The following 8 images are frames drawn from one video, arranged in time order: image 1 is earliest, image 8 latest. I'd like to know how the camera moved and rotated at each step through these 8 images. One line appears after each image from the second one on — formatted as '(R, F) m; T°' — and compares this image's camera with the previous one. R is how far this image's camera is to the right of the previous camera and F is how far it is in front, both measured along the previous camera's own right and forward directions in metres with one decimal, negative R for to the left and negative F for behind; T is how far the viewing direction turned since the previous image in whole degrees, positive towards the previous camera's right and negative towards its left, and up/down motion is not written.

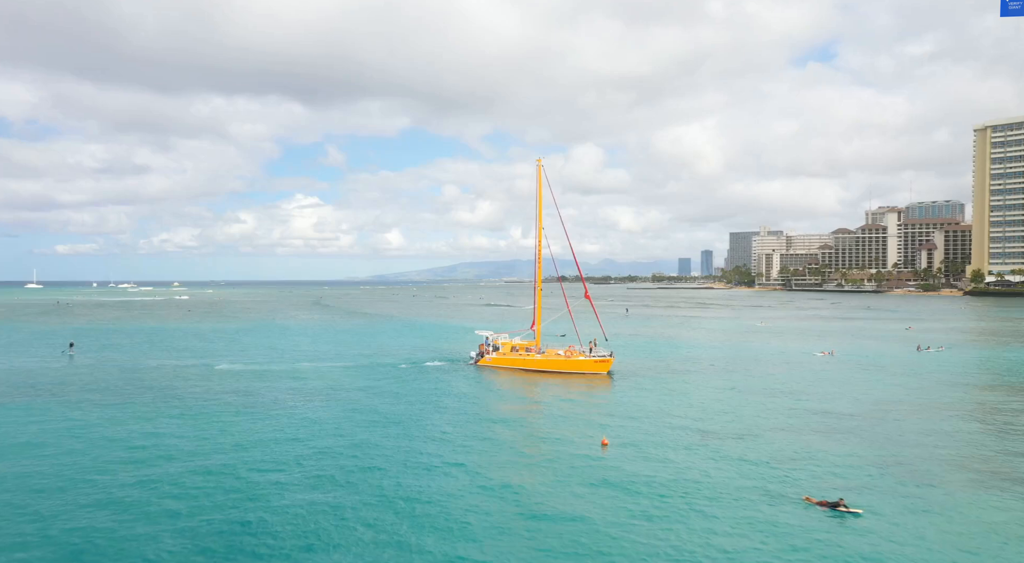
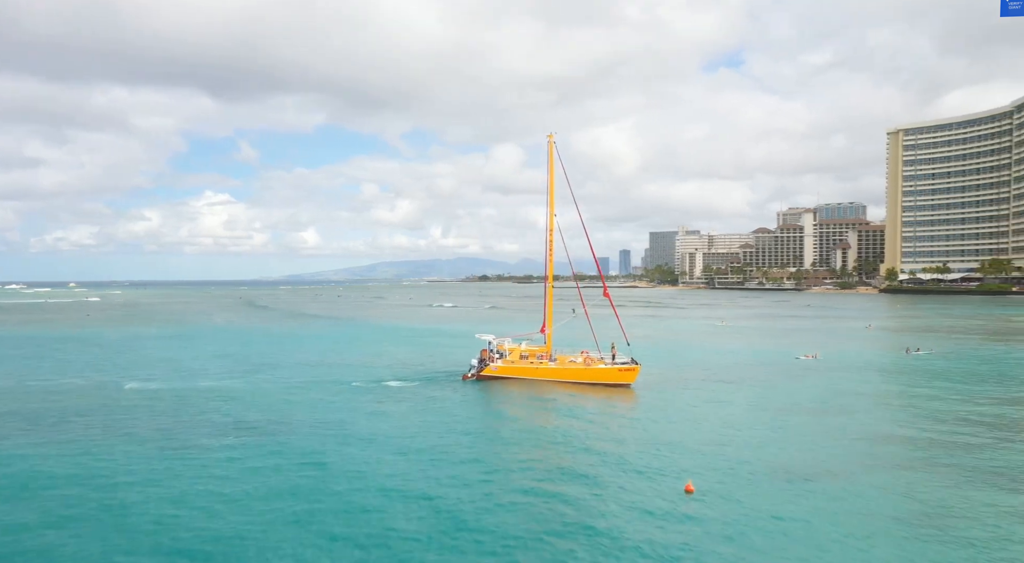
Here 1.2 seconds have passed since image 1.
(-3.0, +5.3) m; +6°
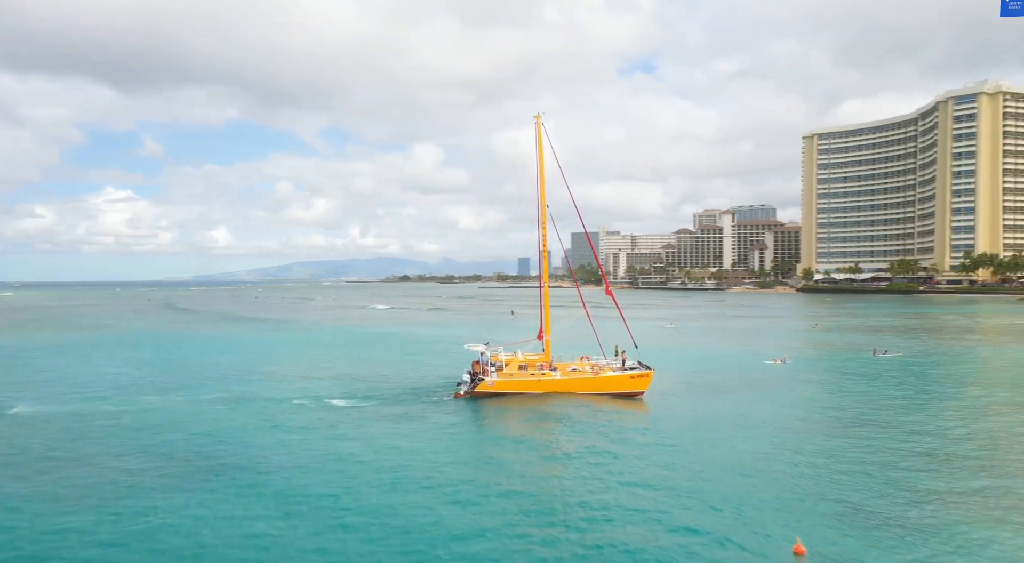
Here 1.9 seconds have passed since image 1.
(-2.5, +3.4) m; +6°
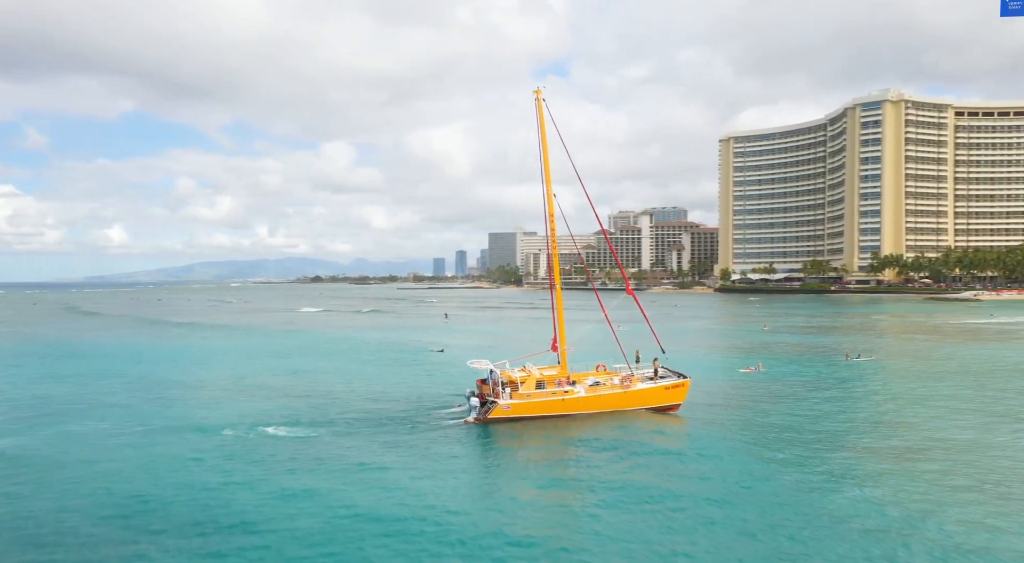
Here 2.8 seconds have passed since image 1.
(-2.8, +3.7) m; +7°
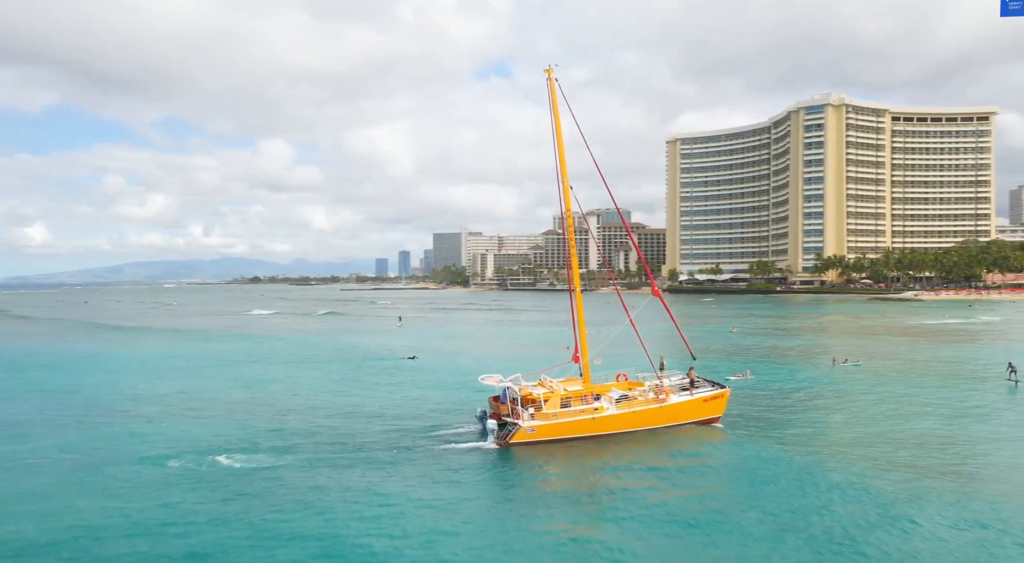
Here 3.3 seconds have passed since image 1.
(-1.9, +2.7) m; +5°
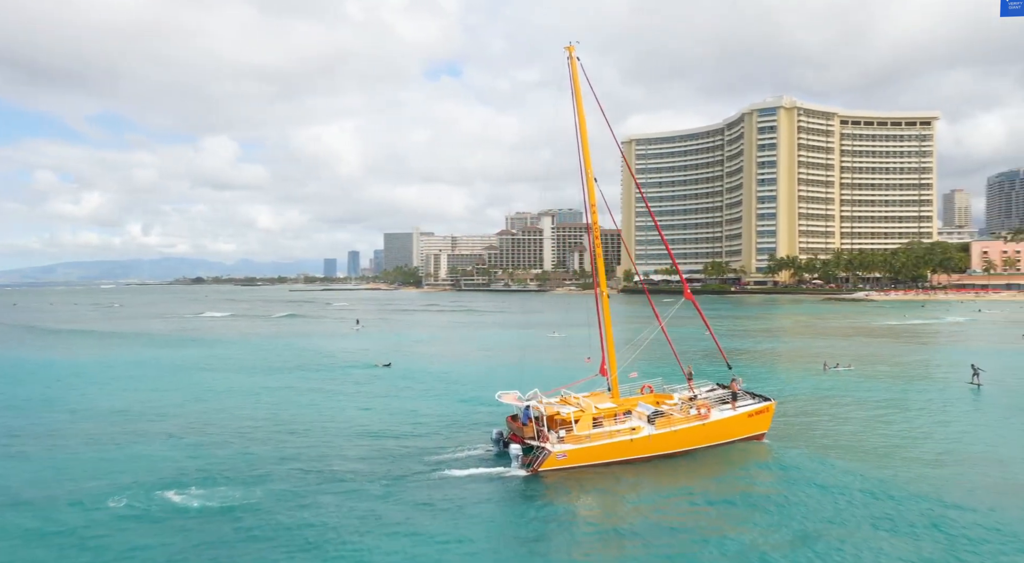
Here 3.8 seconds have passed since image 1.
(-1.6, +2.6) m; +4°
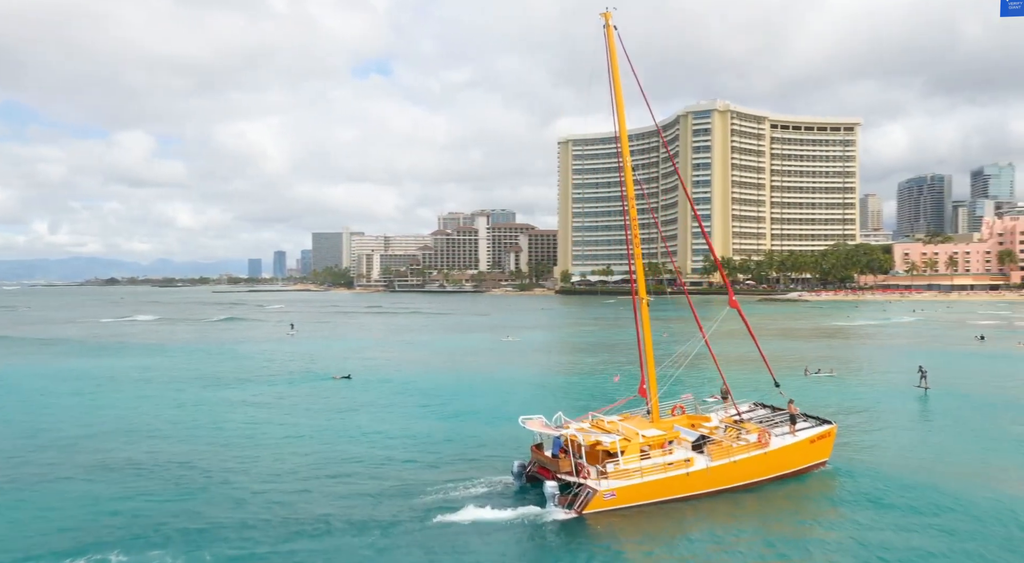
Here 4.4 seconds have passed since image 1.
(-1.9, +3.1) m; +6°
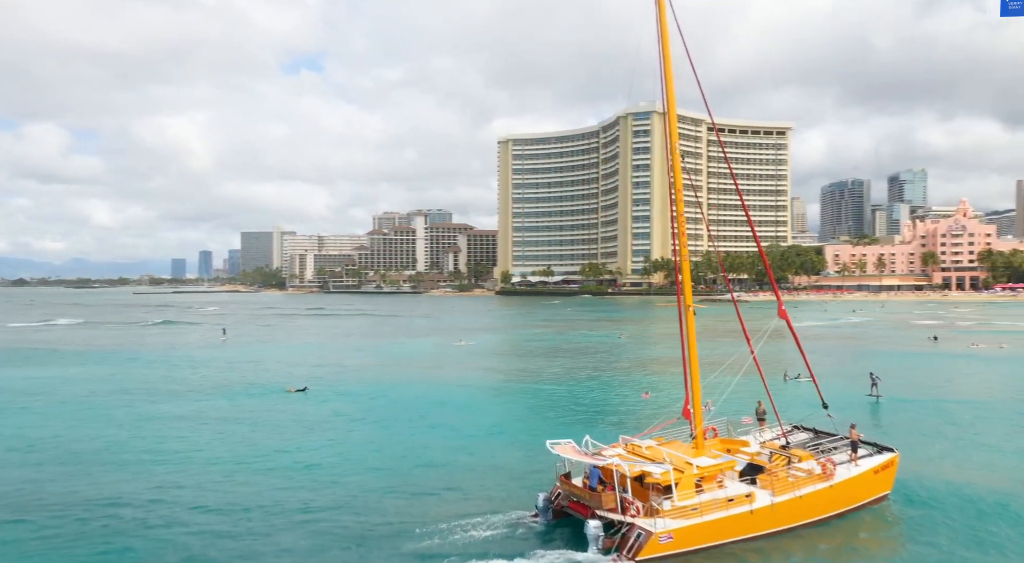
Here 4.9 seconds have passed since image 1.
(-1.5, +2.5) m; +5°
